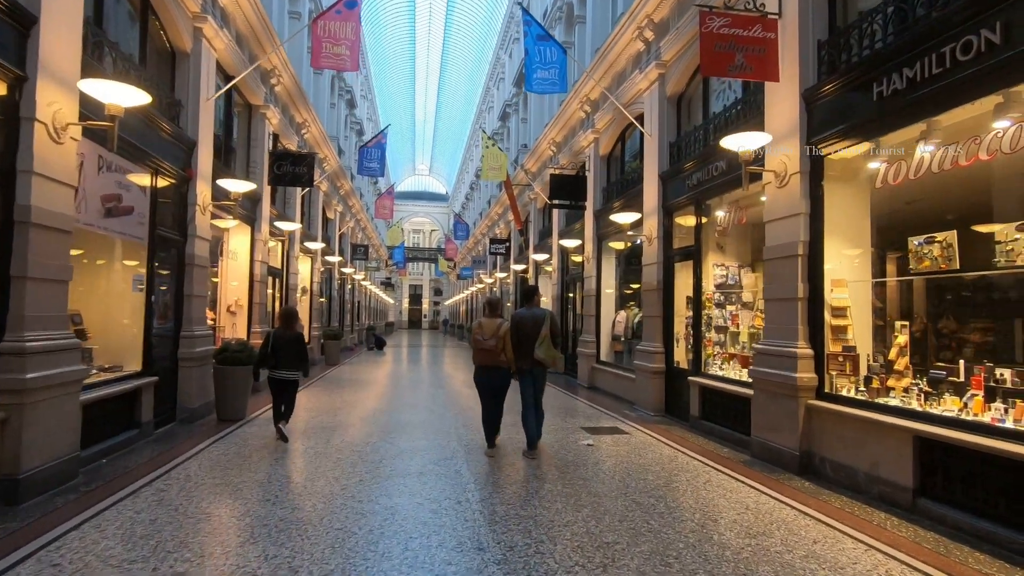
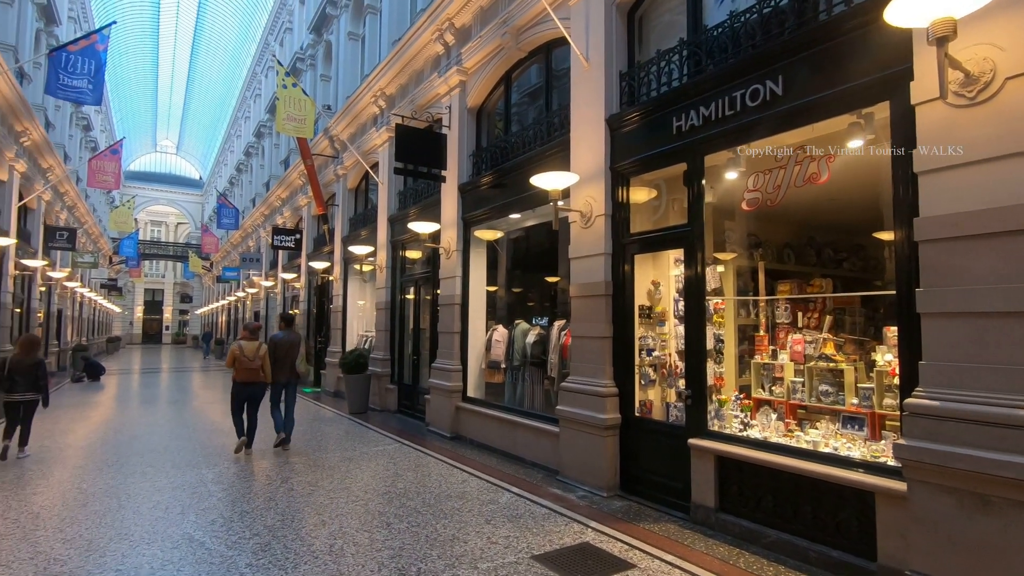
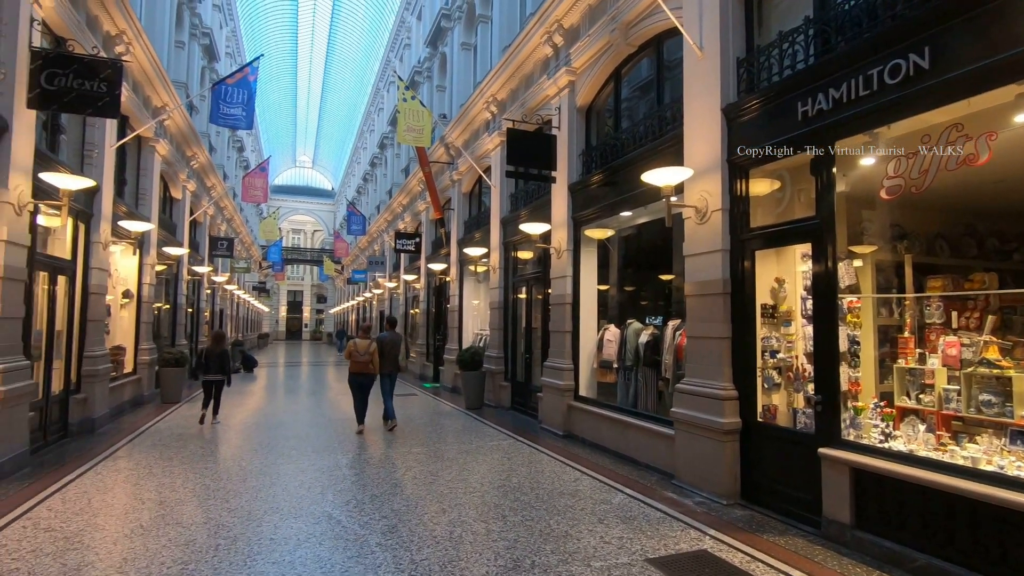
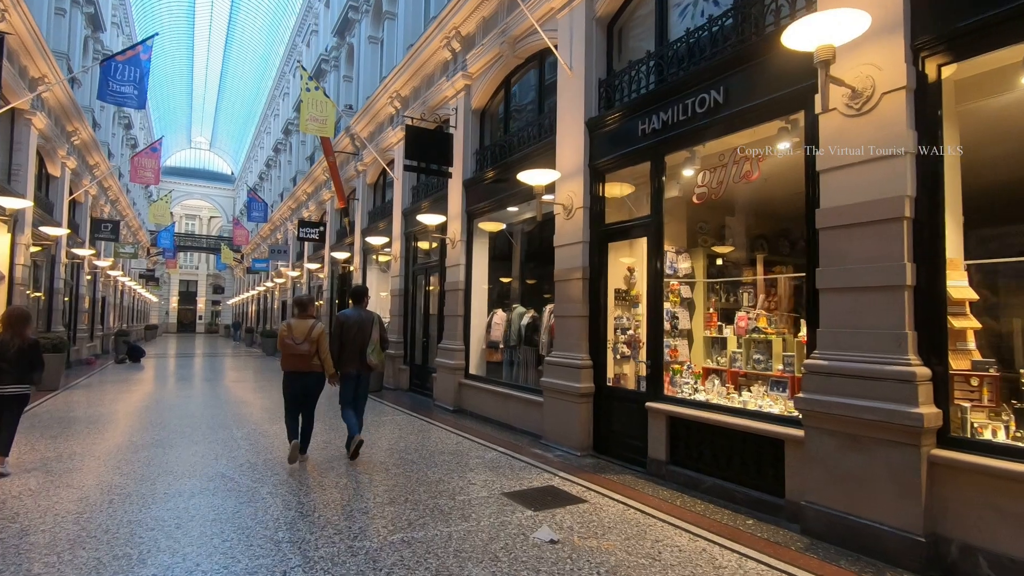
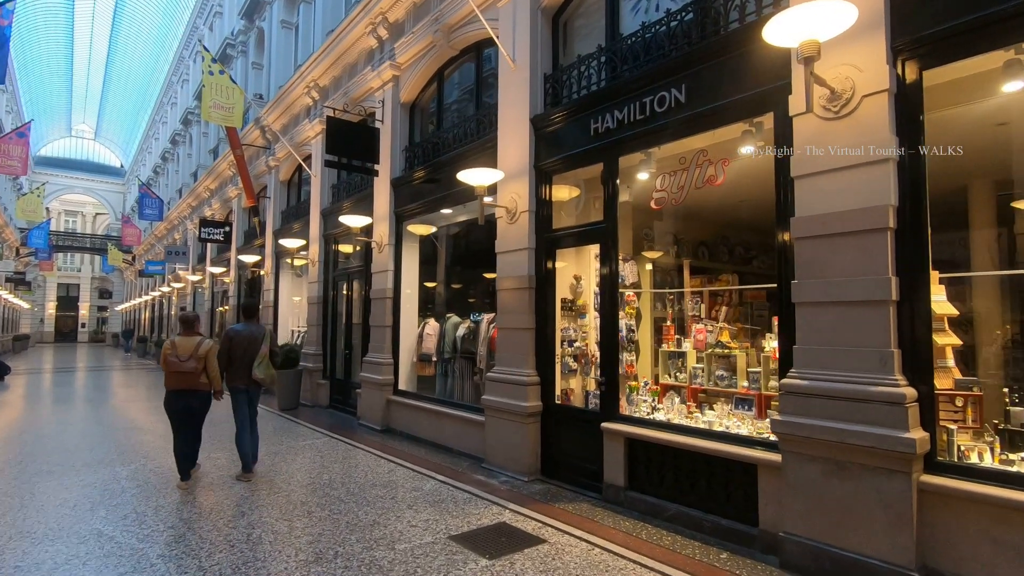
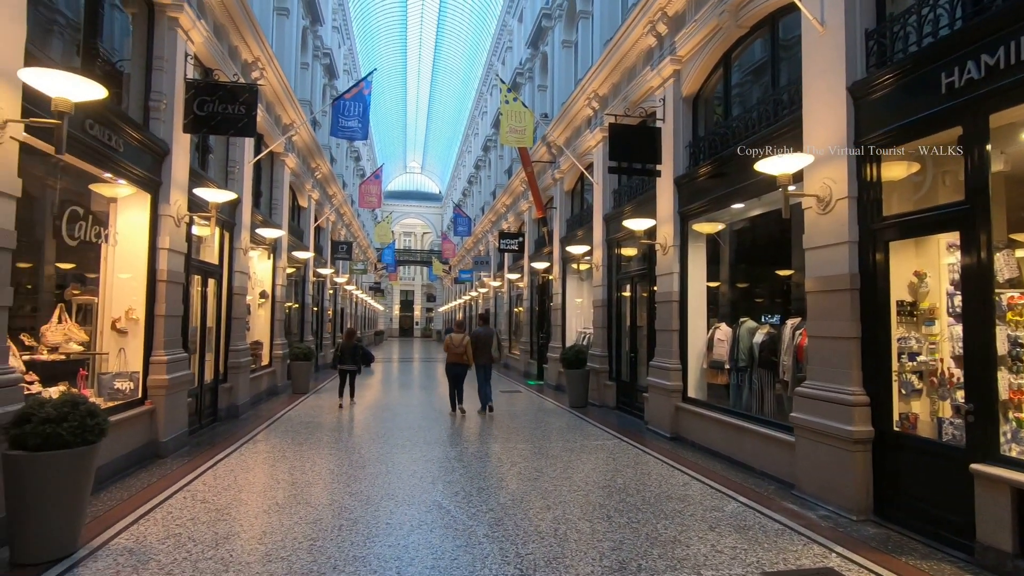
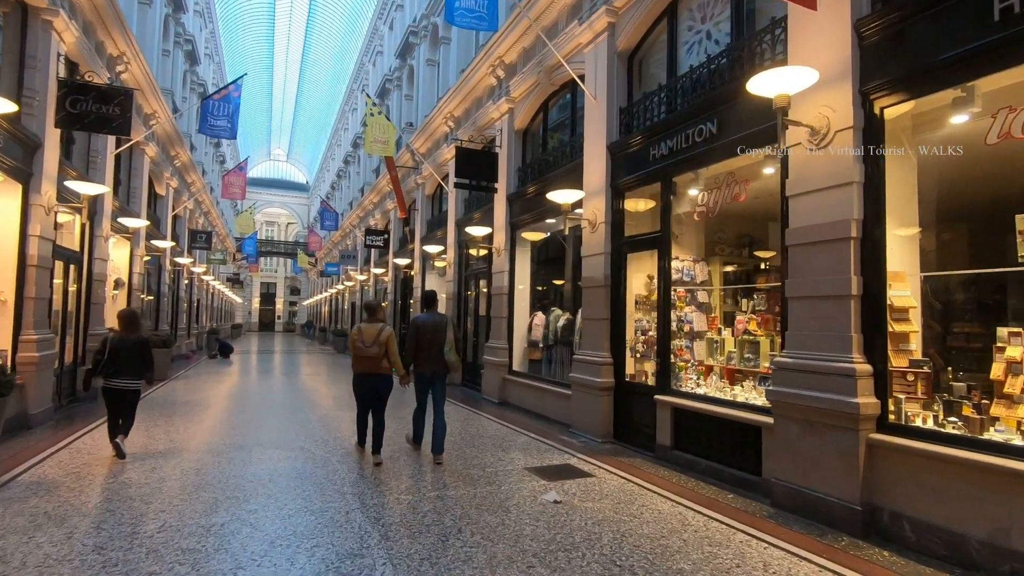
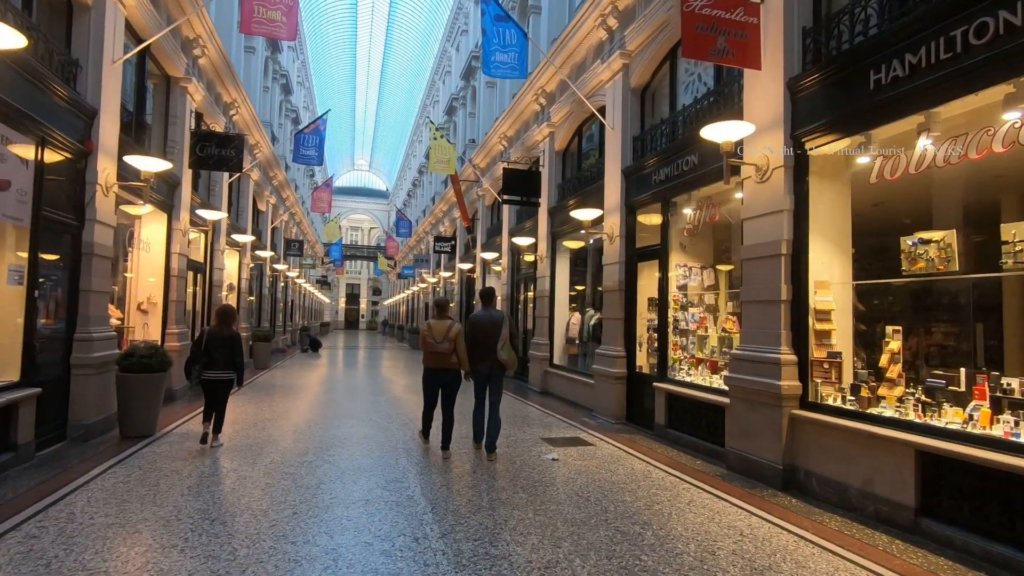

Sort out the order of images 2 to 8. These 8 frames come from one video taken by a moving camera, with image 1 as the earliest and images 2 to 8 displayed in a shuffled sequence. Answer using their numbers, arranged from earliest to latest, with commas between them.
8, 7, 4, 5, 2, 3, 6
